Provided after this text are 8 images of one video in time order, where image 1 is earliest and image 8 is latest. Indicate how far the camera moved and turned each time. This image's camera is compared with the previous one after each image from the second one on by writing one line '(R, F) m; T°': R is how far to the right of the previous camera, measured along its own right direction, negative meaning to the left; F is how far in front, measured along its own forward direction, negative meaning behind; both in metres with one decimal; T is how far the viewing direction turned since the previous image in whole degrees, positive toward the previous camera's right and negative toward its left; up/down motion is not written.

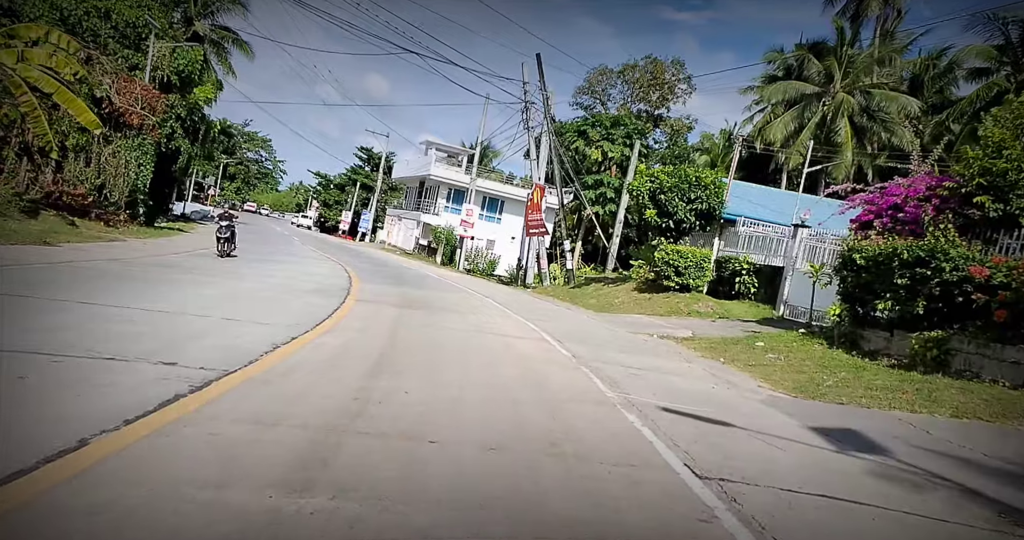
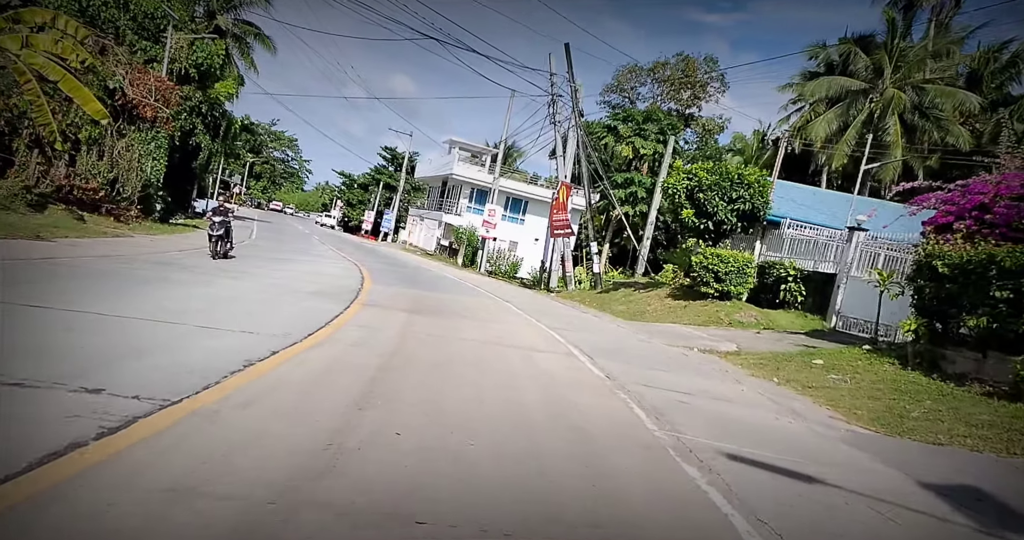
(0.0, +1.5) m; -2°
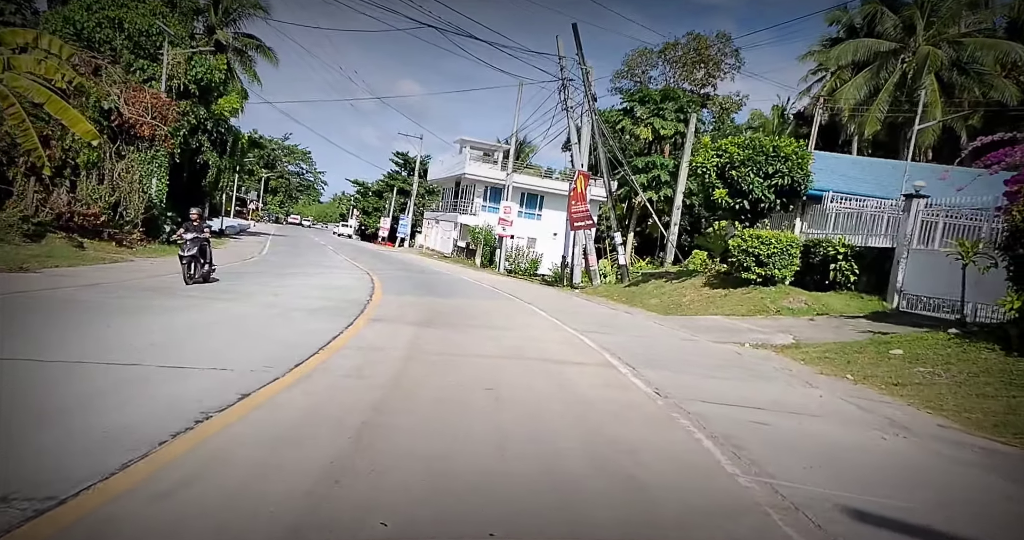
(0.0, +1.6) m; -2°
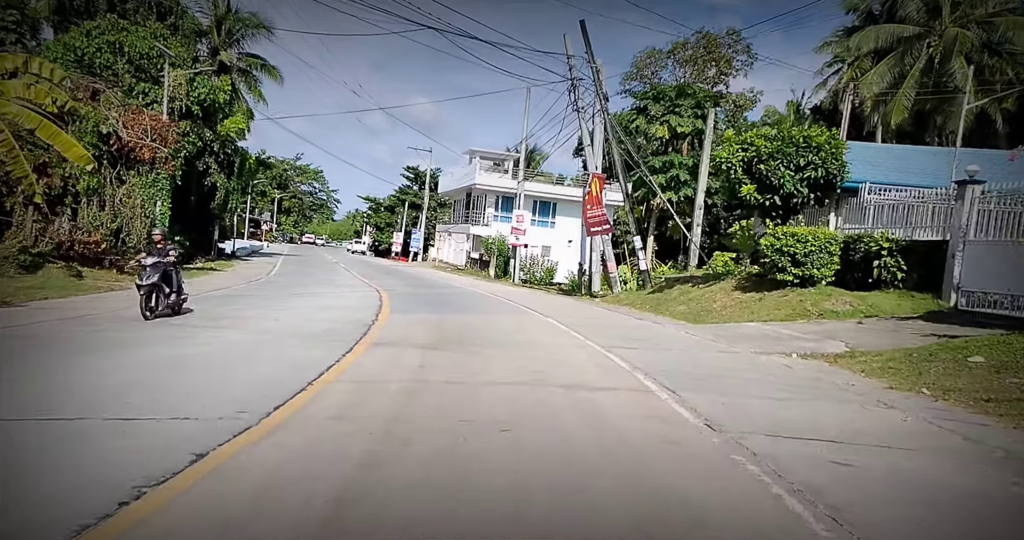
(0.0, +1.2) m; -1°
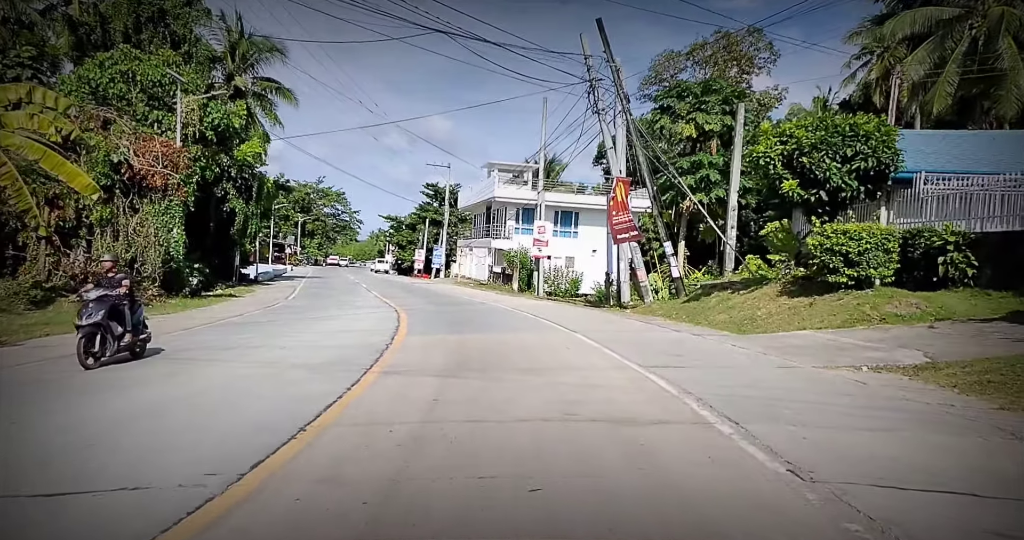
(0.0, +1.3) m; -2°
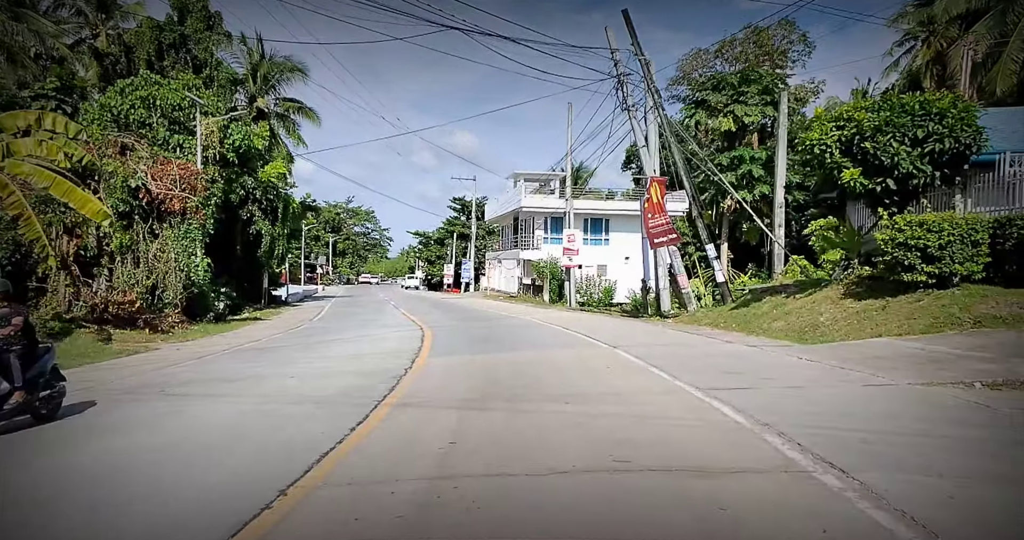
(0.0, +1.4) m; -2°
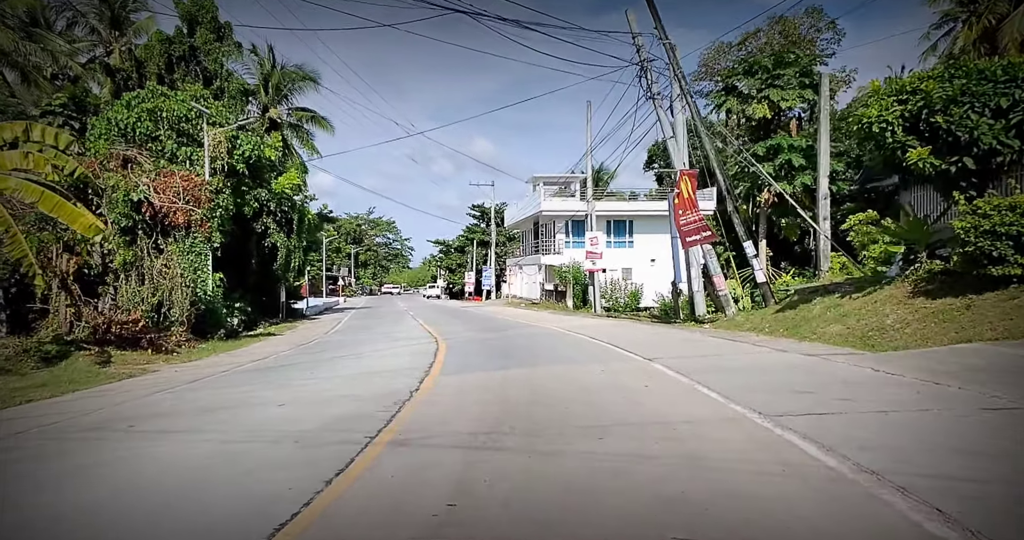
(+0.1, +1.7) m; -2°
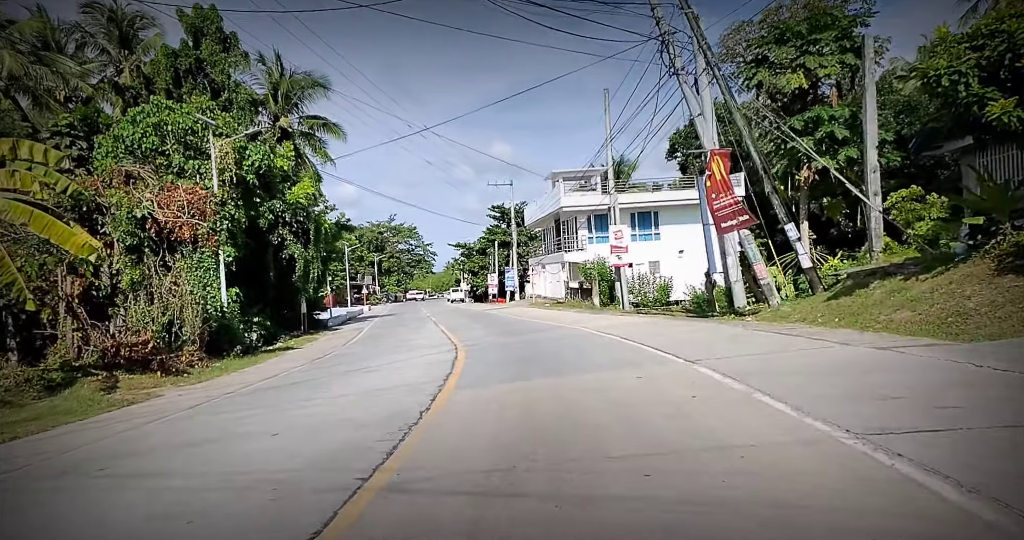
(+0.1, +1.5) m; -2°
